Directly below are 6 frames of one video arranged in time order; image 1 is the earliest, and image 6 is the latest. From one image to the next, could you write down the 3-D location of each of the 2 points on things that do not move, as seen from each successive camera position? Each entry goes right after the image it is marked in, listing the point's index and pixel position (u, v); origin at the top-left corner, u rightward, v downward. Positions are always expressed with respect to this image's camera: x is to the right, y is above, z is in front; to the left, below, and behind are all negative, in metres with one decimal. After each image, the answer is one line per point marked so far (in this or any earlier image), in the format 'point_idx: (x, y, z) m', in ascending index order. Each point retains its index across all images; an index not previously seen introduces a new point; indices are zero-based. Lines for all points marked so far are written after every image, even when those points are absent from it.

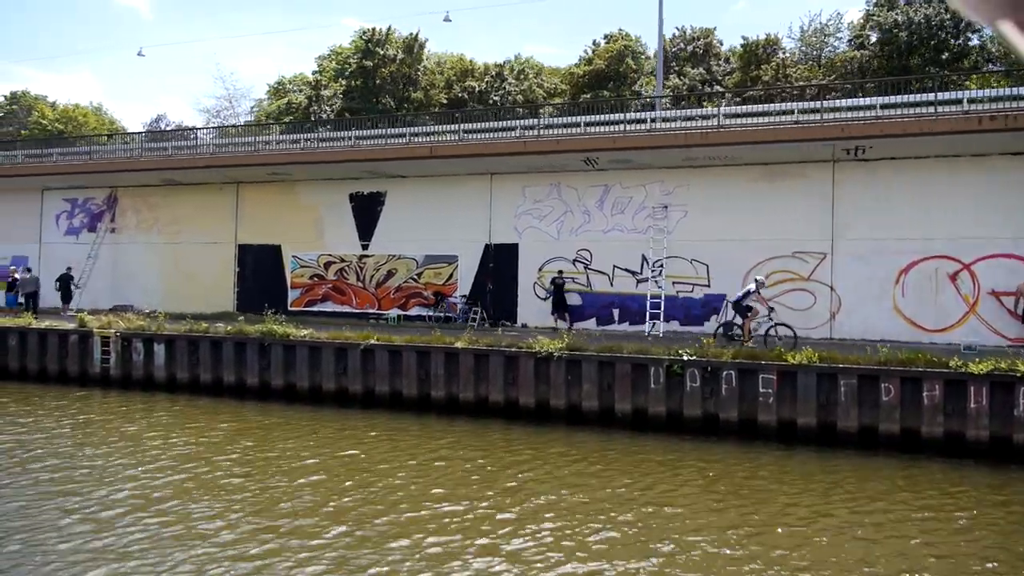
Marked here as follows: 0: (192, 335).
0: (-8.4, -1.3, +19.2) m
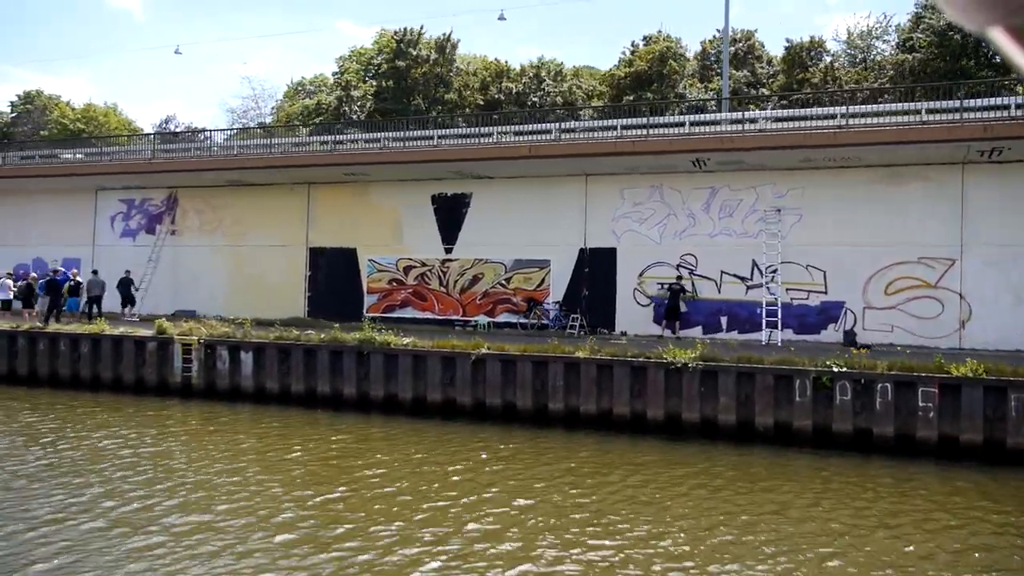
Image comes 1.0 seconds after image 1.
0: (-5.7, -1.4, +18.3) m
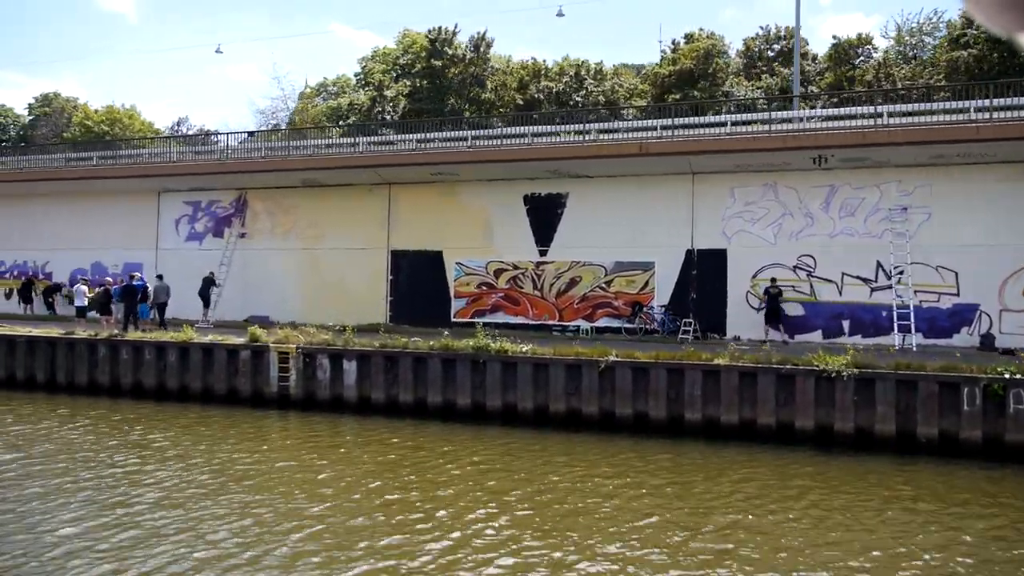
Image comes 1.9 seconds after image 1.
0: (-2.9, -1.5, +17.4) m
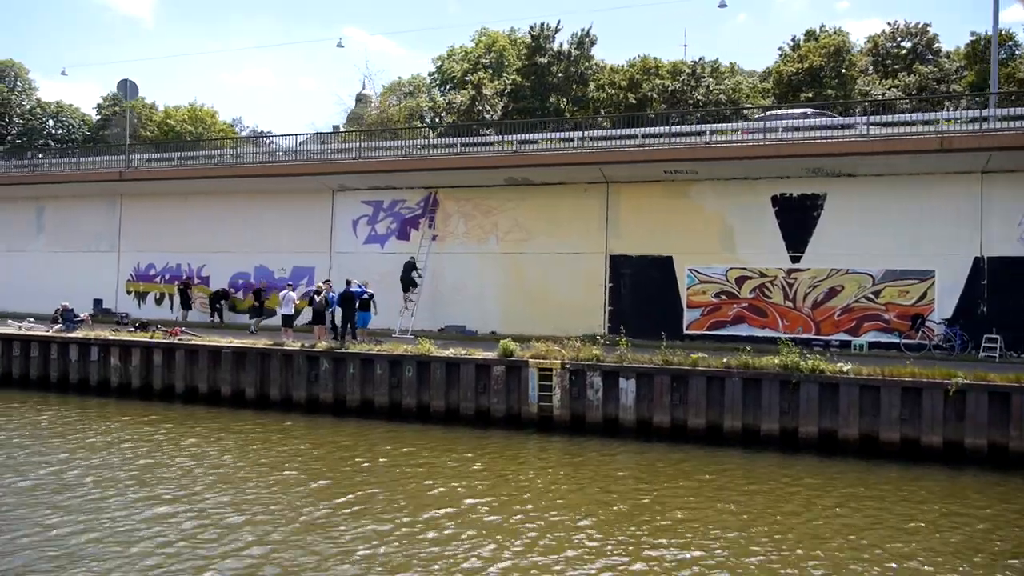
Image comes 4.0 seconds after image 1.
0: (+3.4, -1.7, +15.5) m
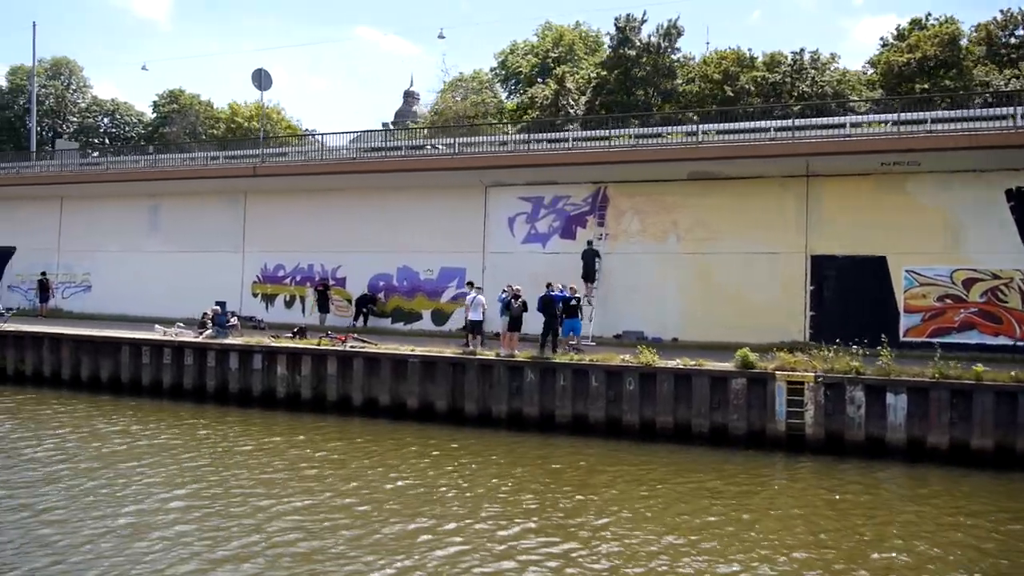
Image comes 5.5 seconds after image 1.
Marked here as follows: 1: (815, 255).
0: (+8.3, -1.8, +13.8) m
1: (+7.7, +0.9, +18.9) m
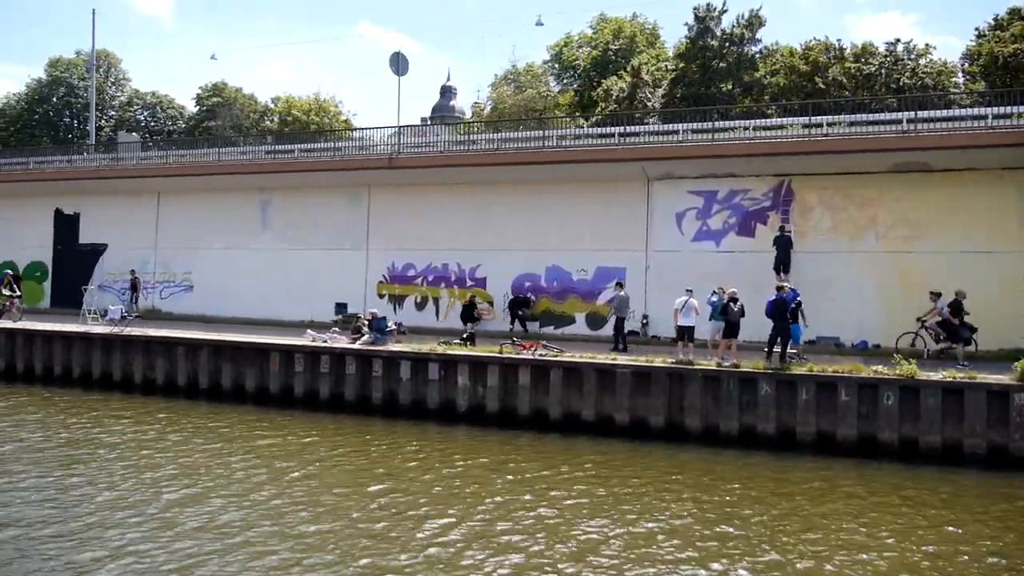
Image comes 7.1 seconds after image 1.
0: (+12.9, -1.9, +12.1) m
1: (+12.3, +0.8, +17.2) m
